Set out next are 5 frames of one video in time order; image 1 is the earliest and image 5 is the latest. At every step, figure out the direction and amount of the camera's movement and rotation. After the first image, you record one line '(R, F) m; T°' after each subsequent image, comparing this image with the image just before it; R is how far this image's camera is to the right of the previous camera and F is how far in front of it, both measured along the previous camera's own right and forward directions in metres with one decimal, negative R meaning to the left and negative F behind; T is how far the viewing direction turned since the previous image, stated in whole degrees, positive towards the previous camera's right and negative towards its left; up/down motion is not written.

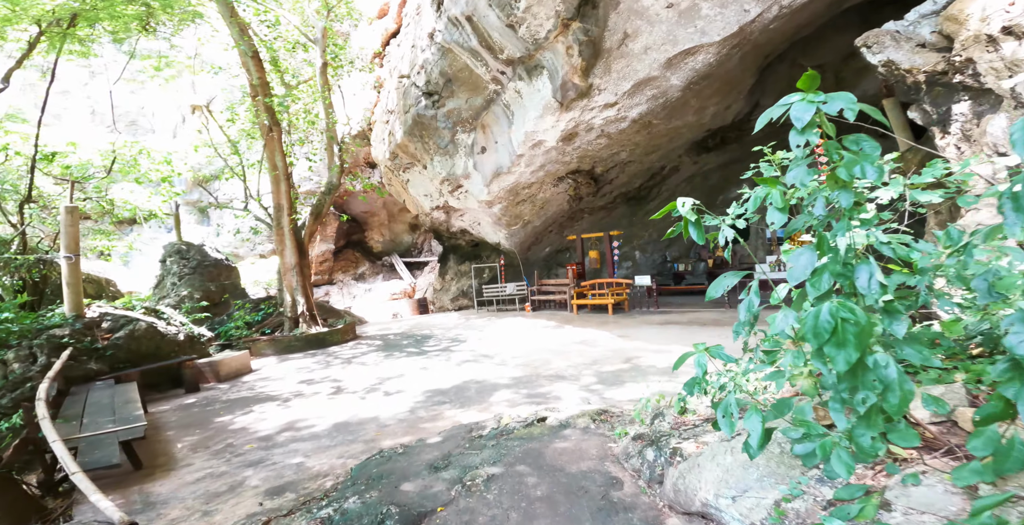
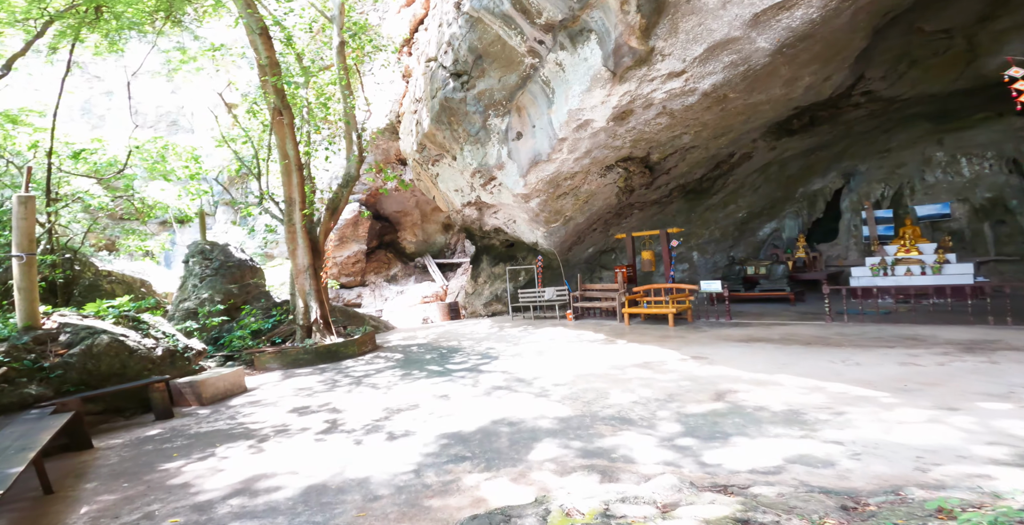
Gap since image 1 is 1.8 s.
(-0.1, +1.3) m; -4°
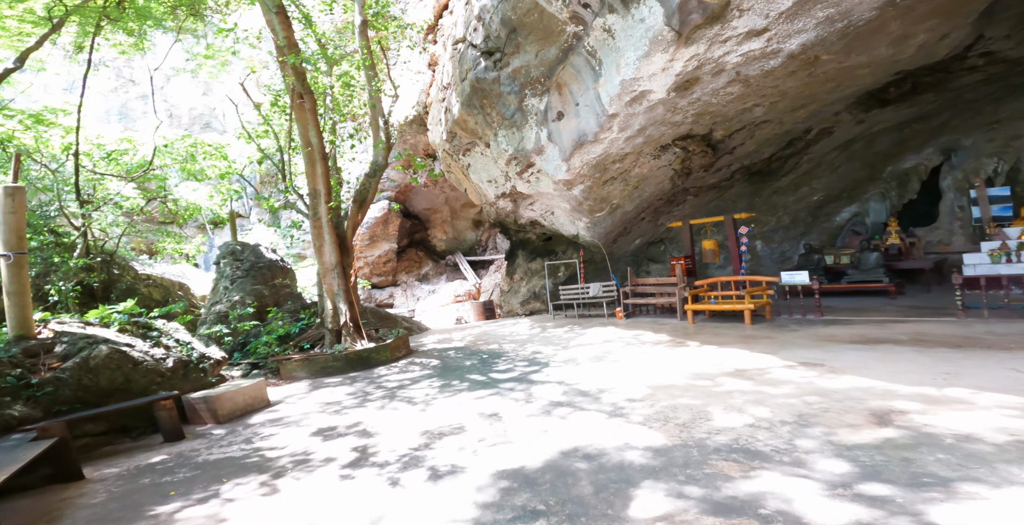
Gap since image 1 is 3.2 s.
(-0.3, +0.8) m; -3°
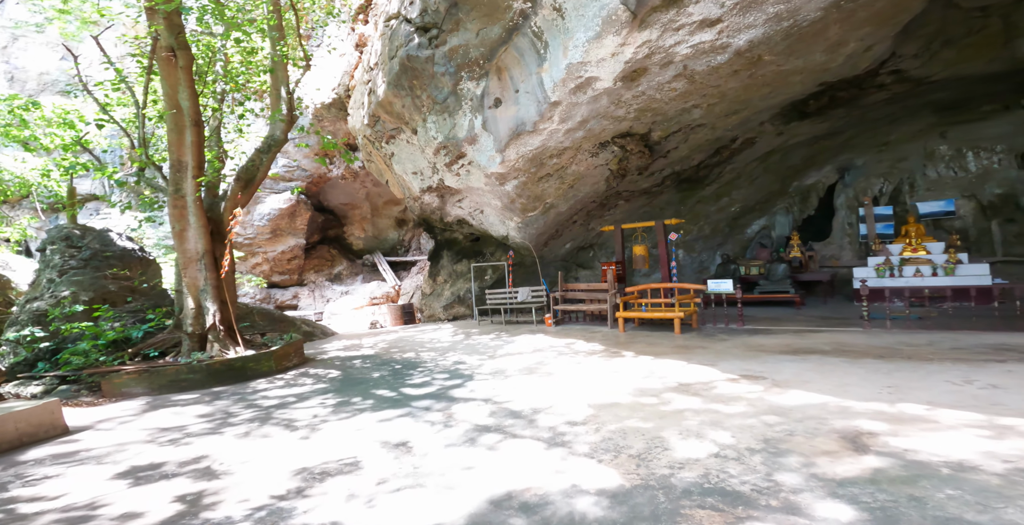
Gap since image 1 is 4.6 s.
(0.0, +0.7) m; +9°
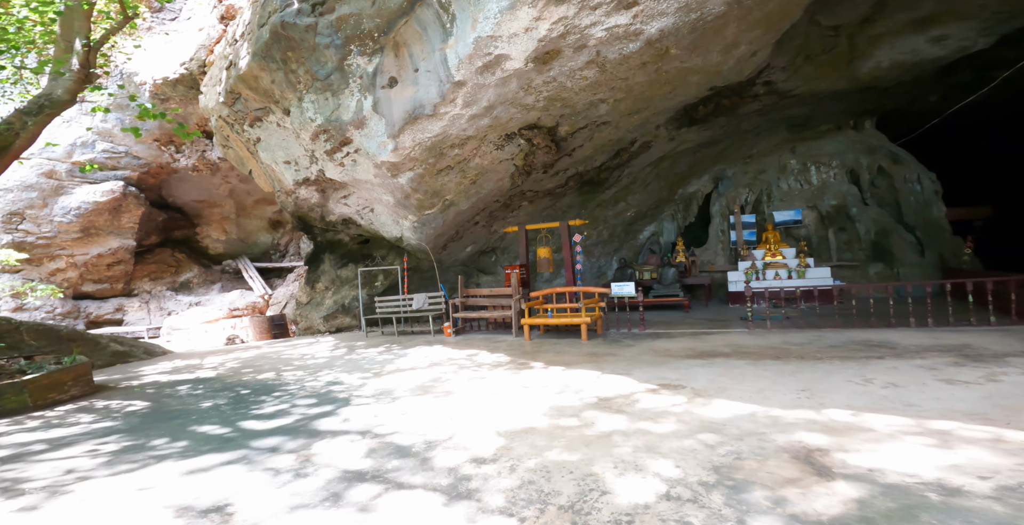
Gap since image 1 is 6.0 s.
(0.0, +0.8) m; +12°
